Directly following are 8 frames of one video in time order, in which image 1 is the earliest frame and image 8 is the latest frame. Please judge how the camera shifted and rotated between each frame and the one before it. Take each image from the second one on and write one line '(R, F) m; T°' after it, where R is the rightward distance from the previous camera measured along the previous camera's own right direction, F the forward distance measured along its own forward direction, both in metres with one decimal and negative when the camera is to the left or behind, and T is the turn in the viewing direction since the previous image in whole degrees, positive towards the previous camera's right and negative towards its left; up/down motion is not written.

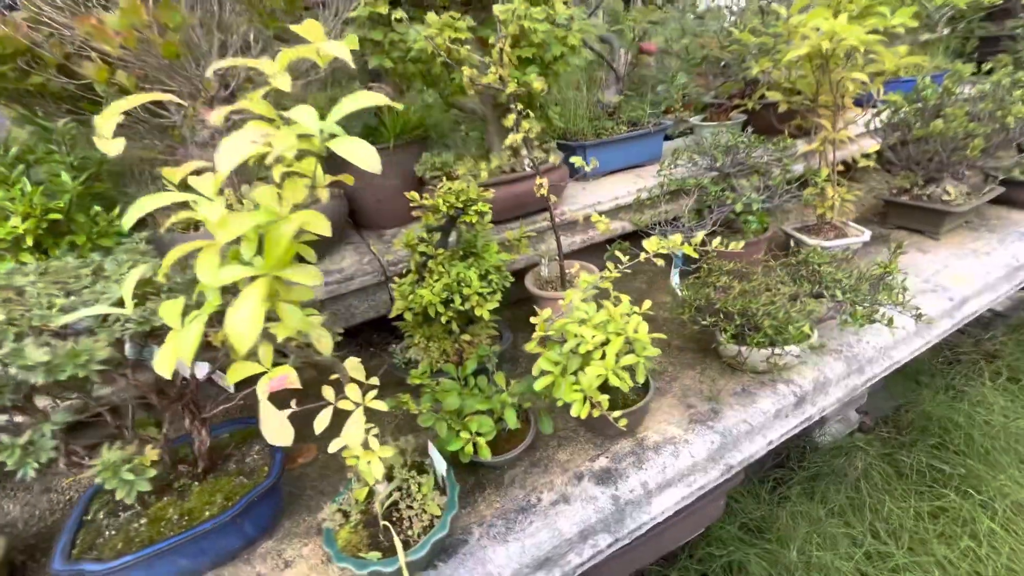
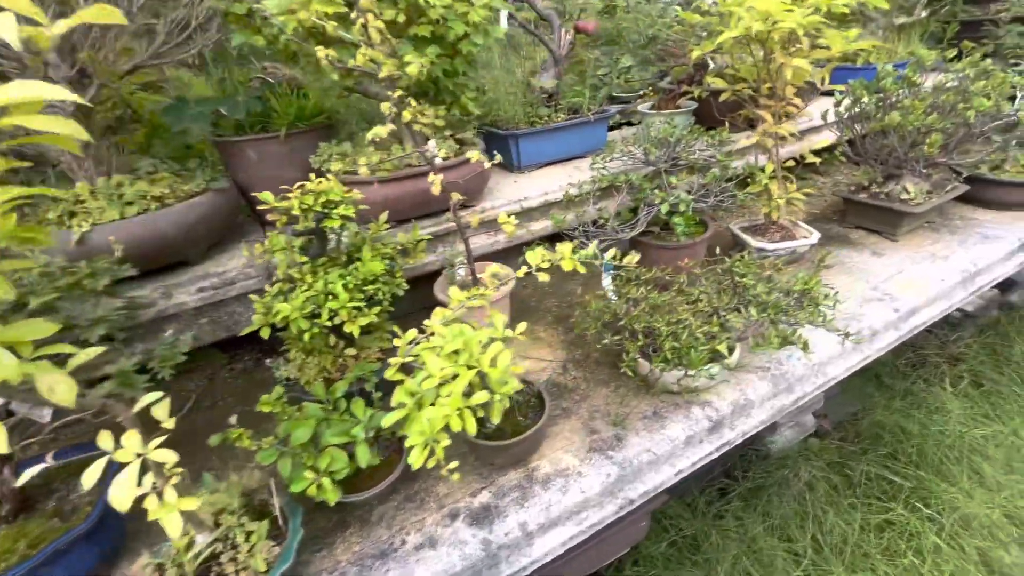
(+0.4, +0.2) m; +1°
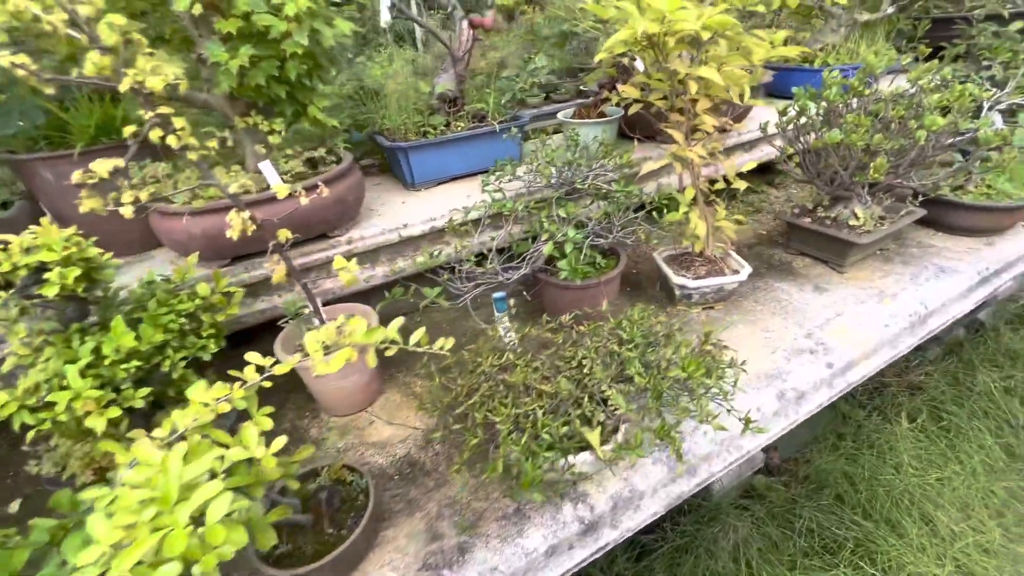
(+0.4, +0.3) m; +1°
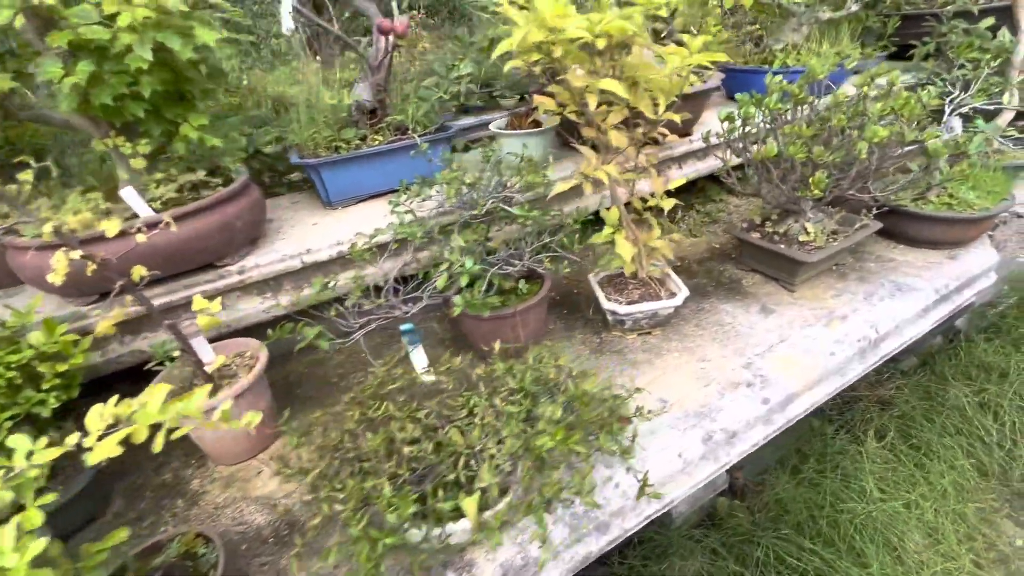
(+0.3, +0.1) m; 0°
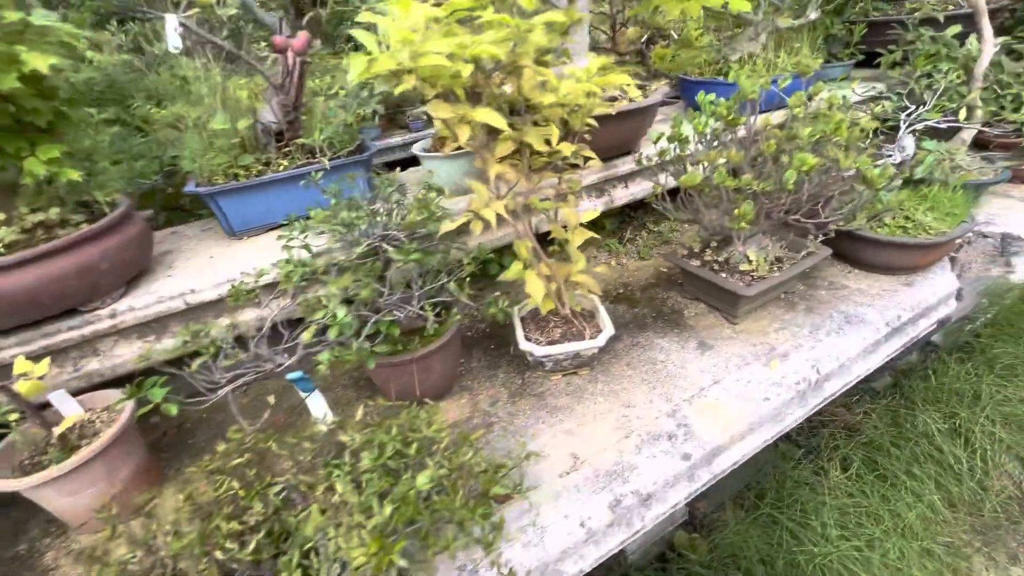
(+0.3, +0.1) m; 0°
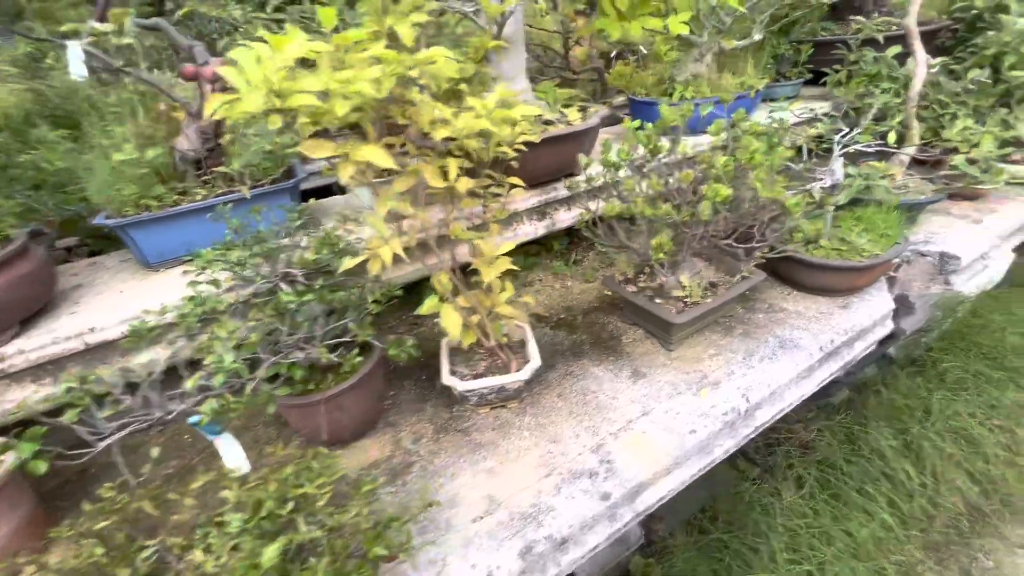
(+0.2, 0.0) m; +2°
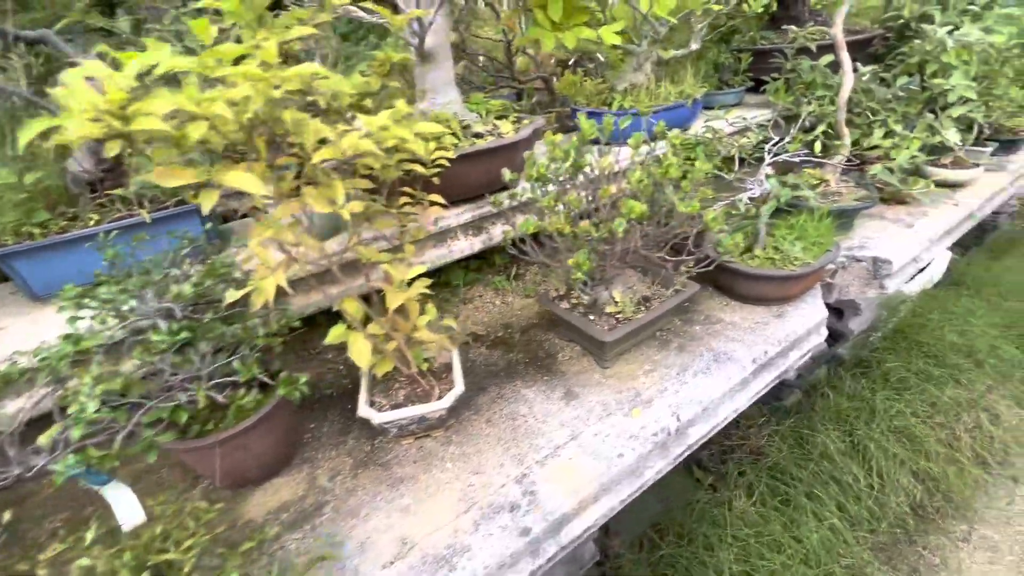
(+0.2, +0.1) m; +3°
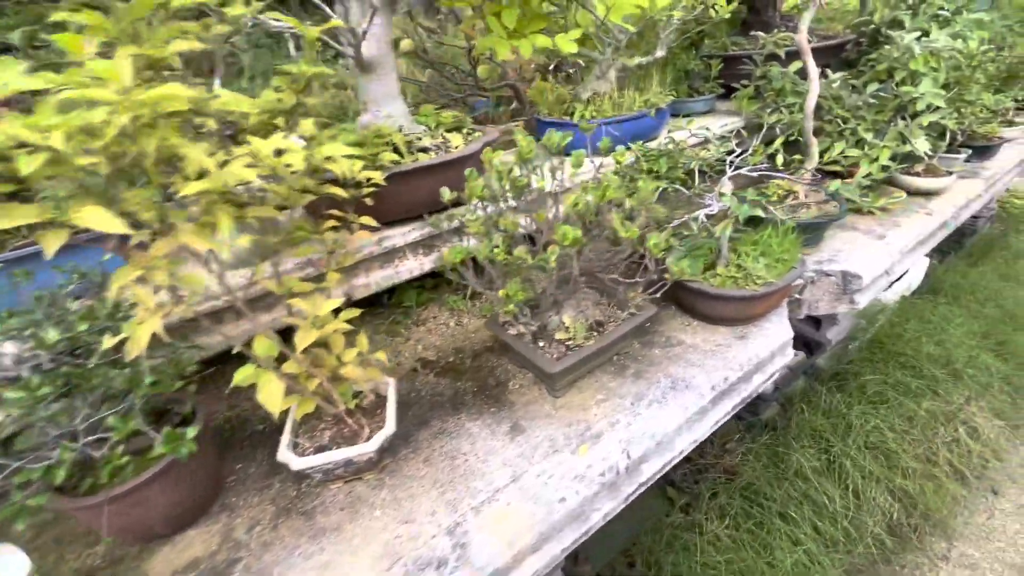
(+0.2, +0.1) m; +1°
